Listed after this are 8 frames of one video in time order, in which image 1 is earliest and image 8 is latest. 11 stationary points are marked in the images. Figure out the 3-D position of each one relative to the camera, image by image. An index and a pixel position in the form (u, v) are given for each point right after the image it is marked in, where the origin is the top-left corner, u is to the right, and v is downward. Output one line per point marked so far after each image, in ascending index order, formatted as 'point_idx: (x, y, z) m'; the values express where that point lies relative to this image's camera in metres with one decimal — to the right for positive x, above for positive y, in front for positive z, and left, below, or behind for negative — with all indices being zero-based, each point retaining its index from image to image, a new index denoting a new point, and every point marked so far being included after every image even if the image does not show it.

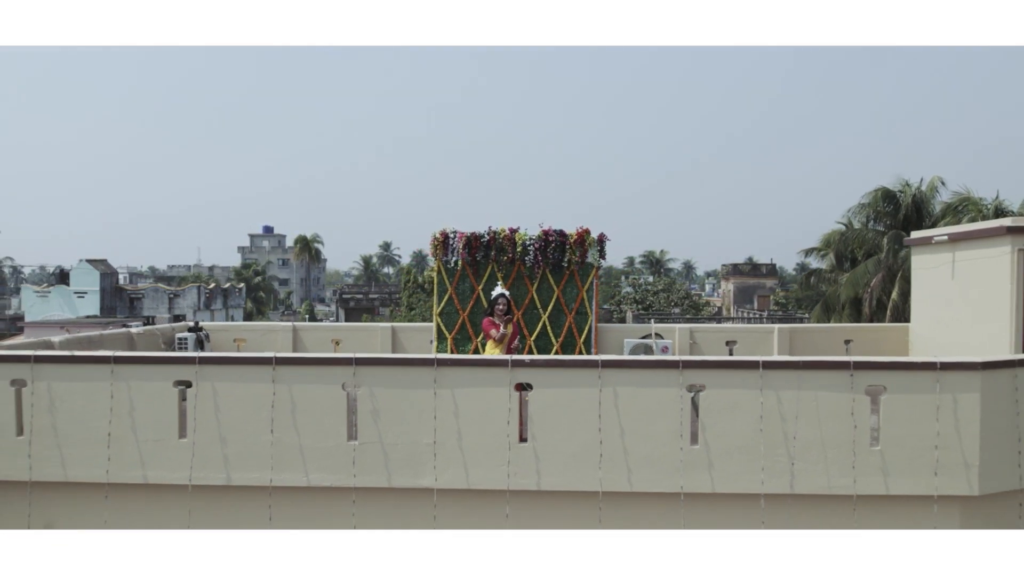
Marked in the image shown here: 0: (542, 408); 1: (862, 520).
0: (+0.2, -1.0, +6.7) m
1: (+2.9, -1.9, +6.6) m
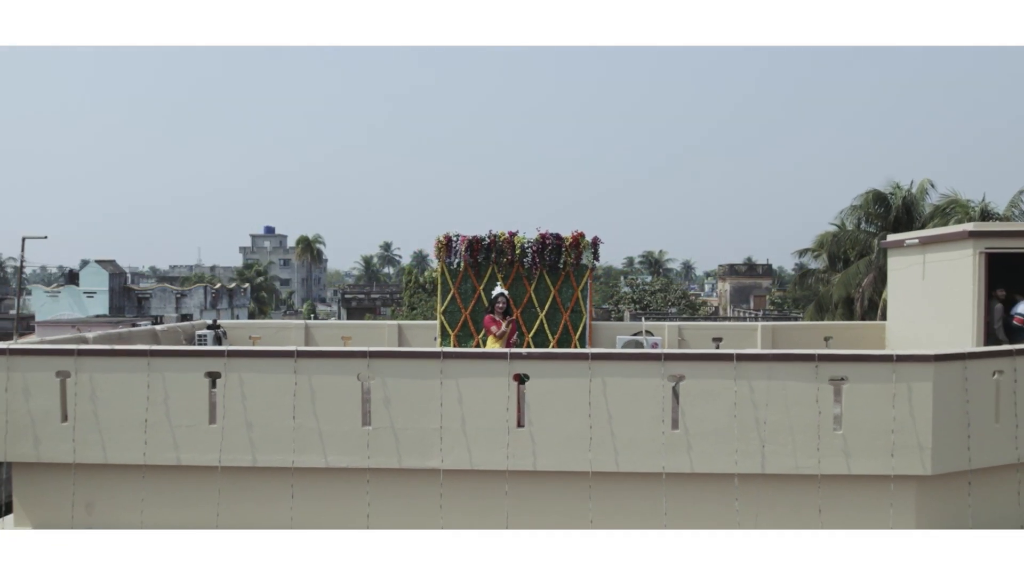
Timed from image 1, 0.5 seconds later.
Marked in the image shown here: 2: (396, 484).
0: (+0.2, -1.0, +7.4) m
1: (+2.9, -1.9, +7.3) m
2: (-1.1, -1.9, +7.6) m
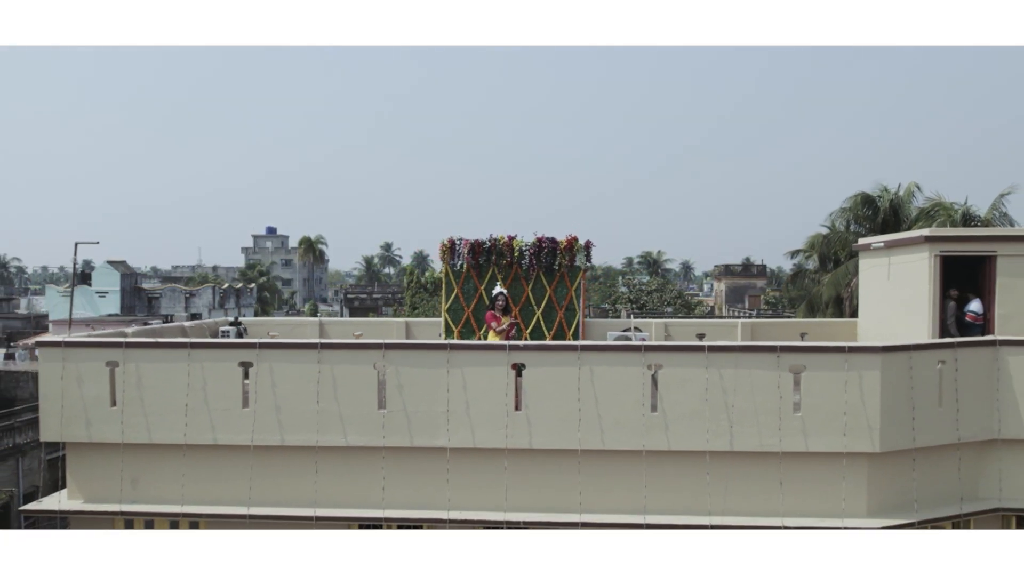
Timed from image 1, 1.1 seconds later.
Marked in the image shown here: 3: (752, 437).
0: (+0.2, -1.0, +8.4) m
1: (+2.9, -1.9, +8.3) m
2: (-1.1, -1.9, +8.6) m
3: (+2.5, -1.5, +8.2) m
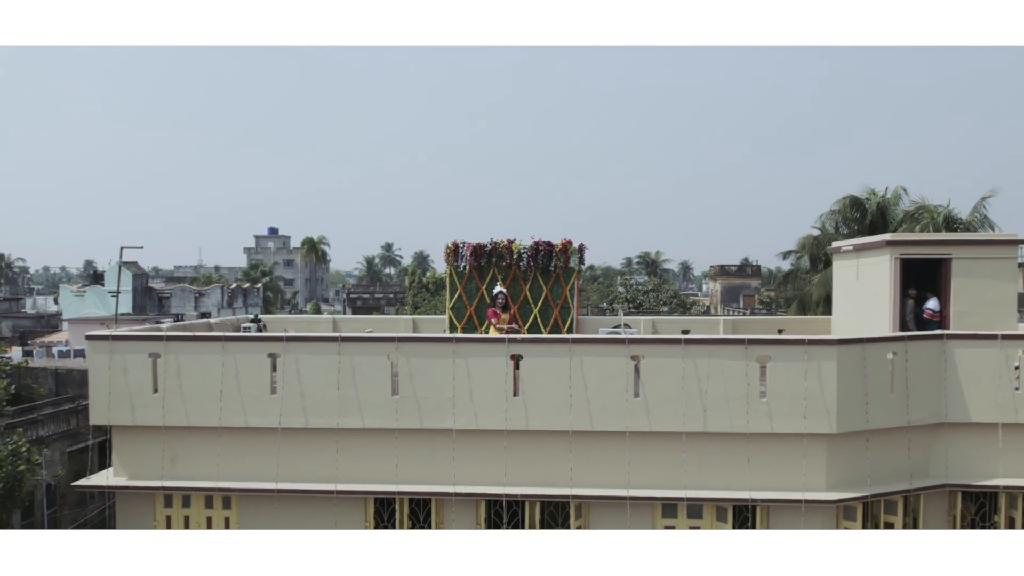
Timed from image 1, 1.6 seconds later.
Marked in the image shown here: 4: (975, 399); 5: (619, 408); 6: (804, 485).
0: (+0.2, -1.0, +9.4) m
1: (+2.9, -1.9, +9.4) m
2: (-1.1, -1.9, +9.7) m
3: (+2.5, -1.5, +9.3) m
4: (+5.8, -1.4, +9.9) m
5: (+1.3, -1.4, +9.3) m
6: (+3.5, -2.3, +9.4) m
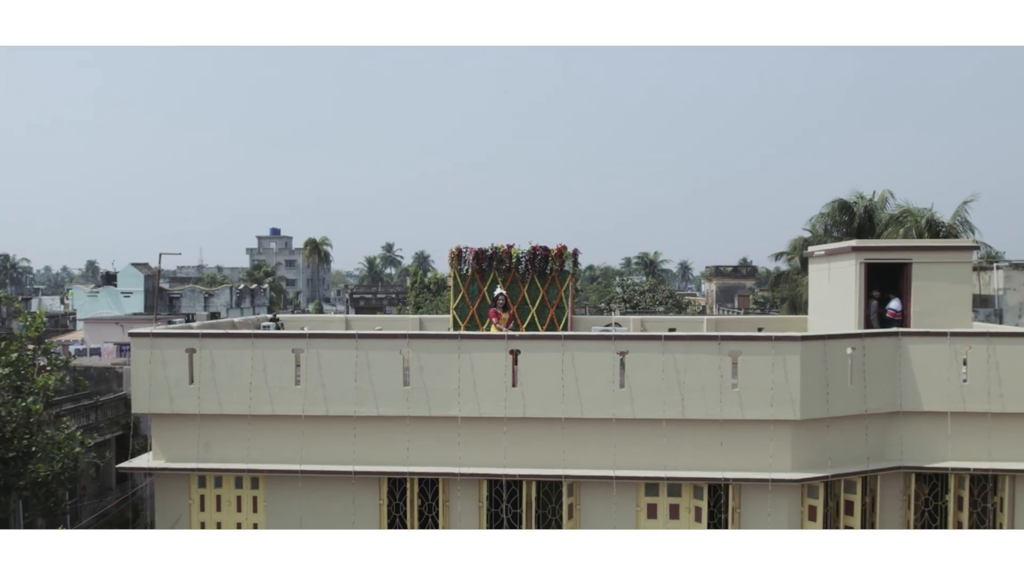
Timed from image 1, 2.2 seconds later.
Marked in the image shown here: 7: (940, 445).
0: (+0.2, -1.0, +10.6) m
1: (+2.9, -1.9, +10.5) m
2: (-1.2, -1.9, +10.8) m
3: (+2.5, -1.6, +10.4) m
4: (+5.8, -1.4, +11.0) m
5: (+1.3, -1.5, +10.5) m
6: (+3.5, -2.4, +10.5) m
7: (+6.0, -2.2, +11.1) m
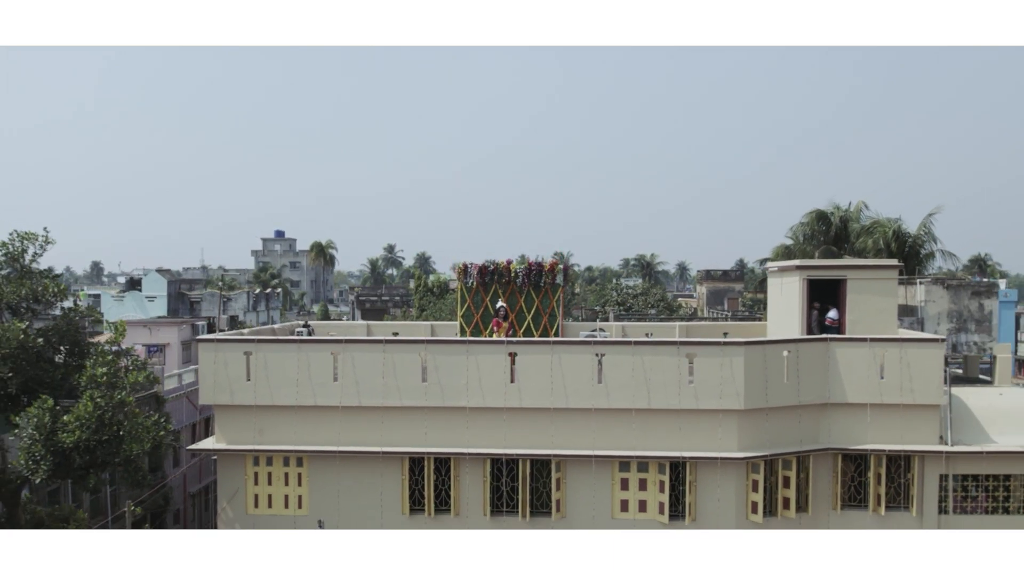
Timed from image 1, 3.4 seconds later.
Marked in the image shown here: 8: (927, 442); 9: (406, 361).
0: (+0.2, -1.3, +13.0) m
1: (+2.9, -2.2, +13.0) m
2: (-1.2, -2.1, +13.2) m
3: (+2.4, -1.8, +12.8) m
4: (+5.8, -1.6, +13.5) m
5: (+1.2, -1.7, +12.9) m
6: (+3.4, -2.6, +12.9) m
7: (+6.0, -2.5, +13.6) m
8: (+7.1, -2.6, +13.5) m
9: (-1.8, -1.2, +13.2) m
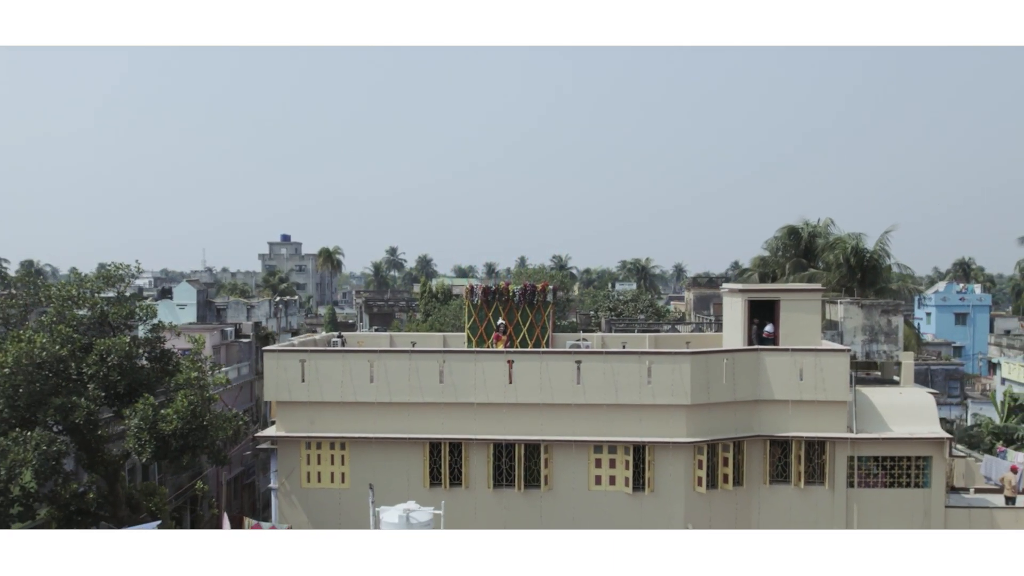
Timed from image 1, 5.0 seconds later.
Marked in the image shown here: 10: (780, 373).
0: (+0.1, -1.7, +16.7) m
1: (+2.8, -2.7, +16.6) m
2: (-1.2, -2.6, +16.9) m
3: (+2.4, -2.3, +16.5) m
4: (+5.7, -2.1, +17.1) m
5: (+1.2, -2.2, +16.6) m
6: (+3.4, -3.1, +16.6) m
7: (+6.0, -2.9, +17.2) m
8: (+7.1, -3.1, +17.2) m
9: (-1.8, -1.7, +16.8) m
10: (+5.8, -1.9, +17.1) m
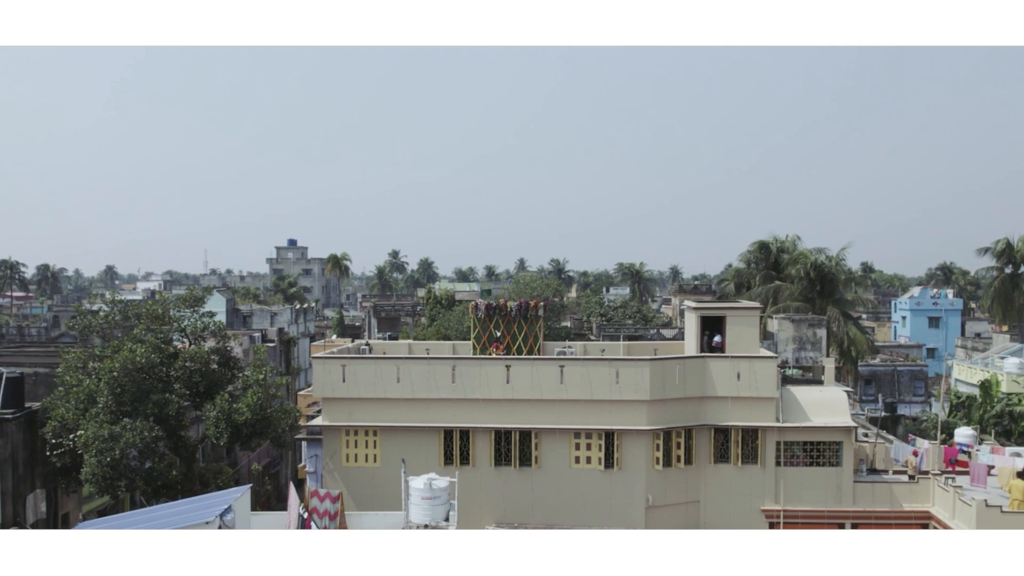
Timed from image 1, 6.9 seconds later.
0: (0.0, -2.3, +21.1) m
1: (+2.7, -3.2, +21.1) m
2: (-1.3, -3.2, +21.4) m
3: (+2.3, -2.8, +21.0) m
4: (+5.7, -2.7, +21.6) m
5: (+1.1, -2.7, +21.0) m
6: (+3.3, -3.6, +21.1) m
7: (+5.9, -3.5, +21.7) m
8: (+7.0, -3.6, +21.7) m
9: (-1.9, -2.3, +21.3) m
10: (+5.8, -2.4, +21.6) m
